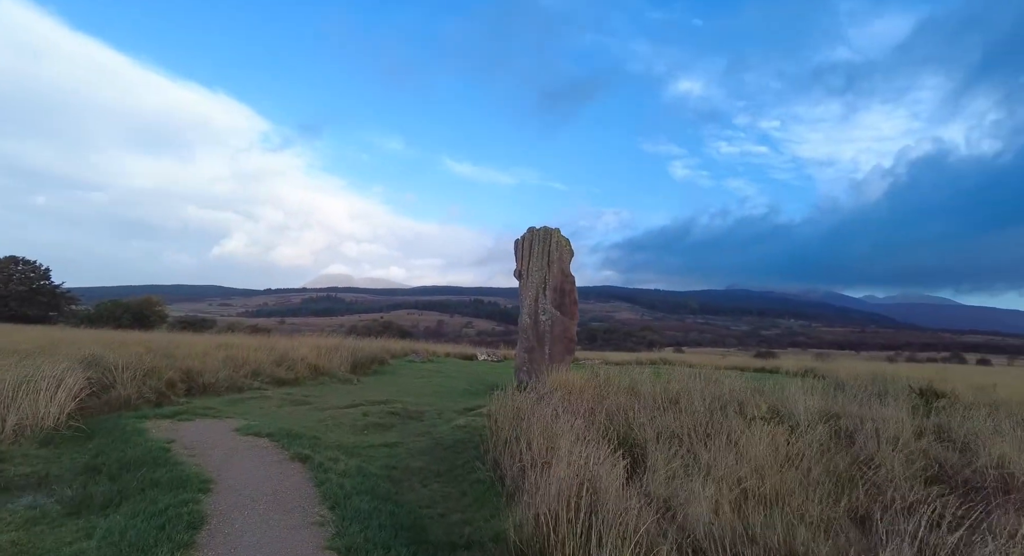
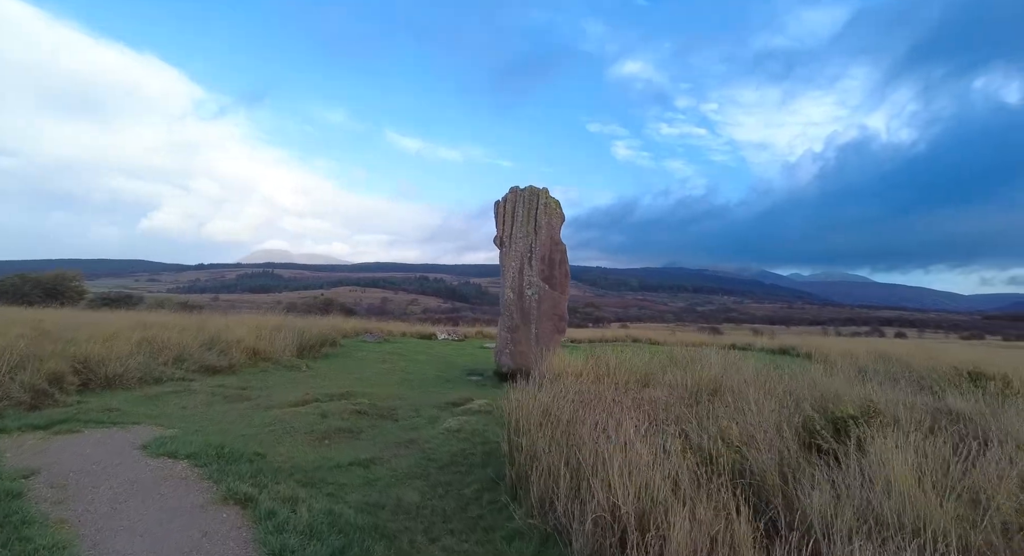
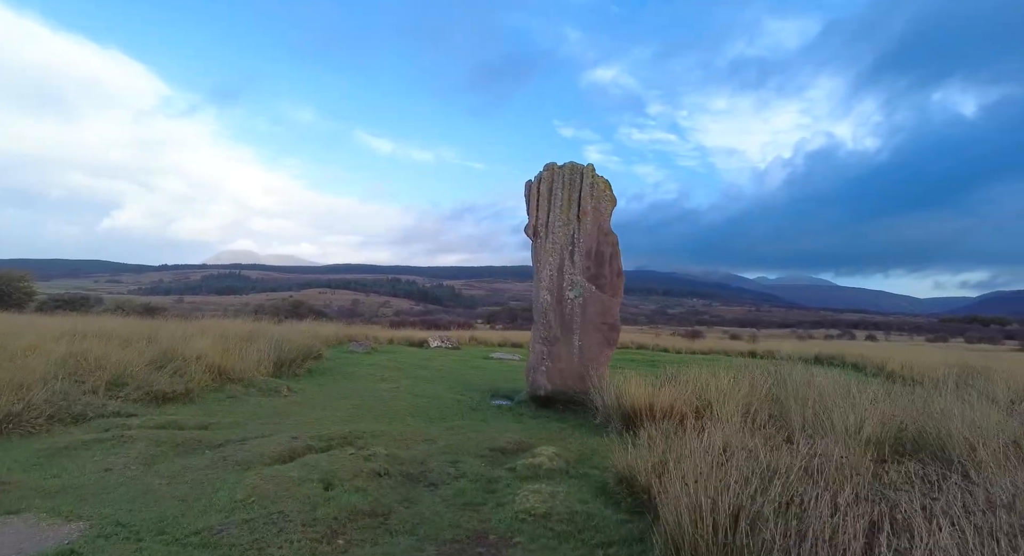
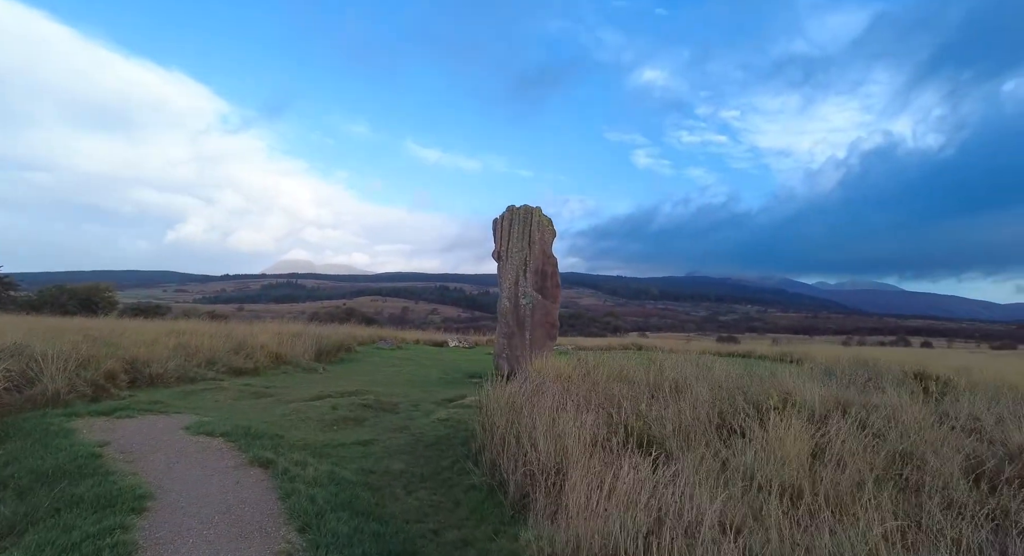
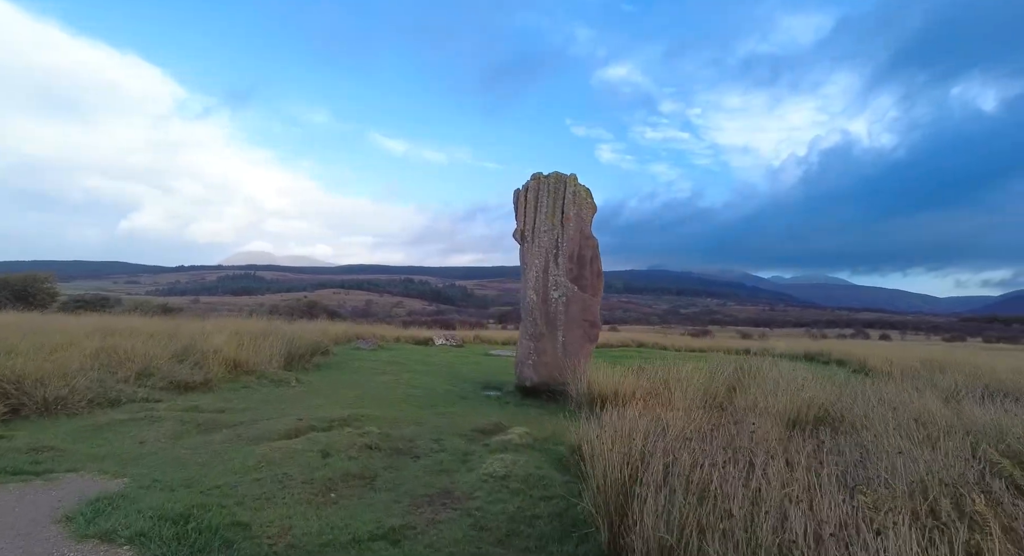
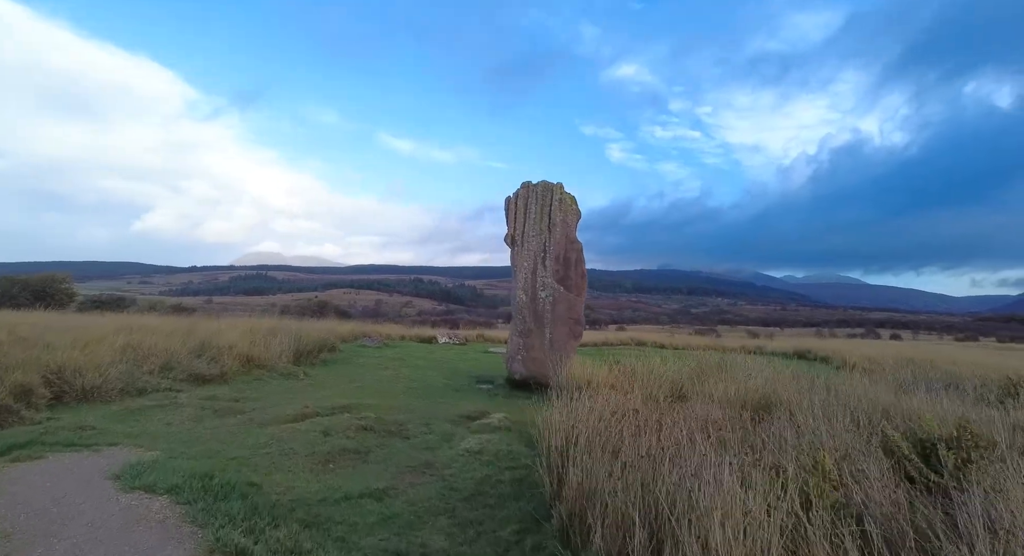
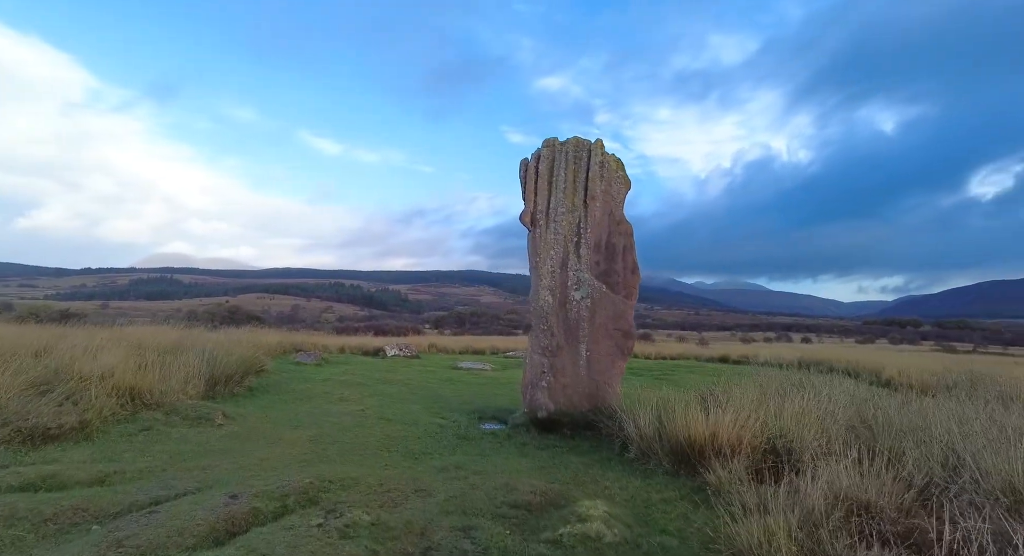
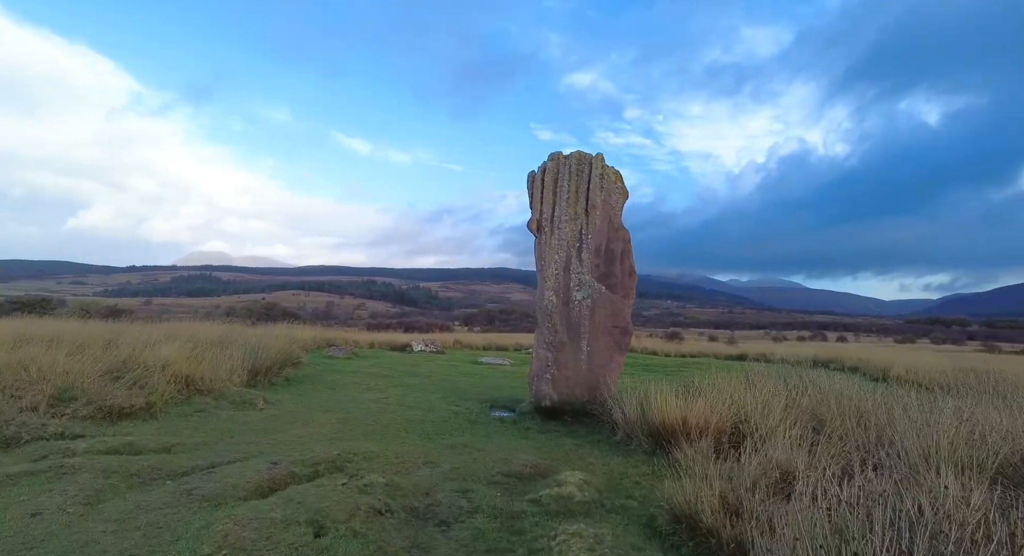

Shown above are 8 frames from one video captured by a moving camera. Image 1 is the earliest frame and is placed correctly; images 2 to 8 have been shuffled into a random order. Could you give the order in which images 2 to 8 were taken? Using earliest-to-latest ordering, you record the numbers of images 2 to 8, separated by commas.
4, 2, 6, 5, 3, 8, 7
